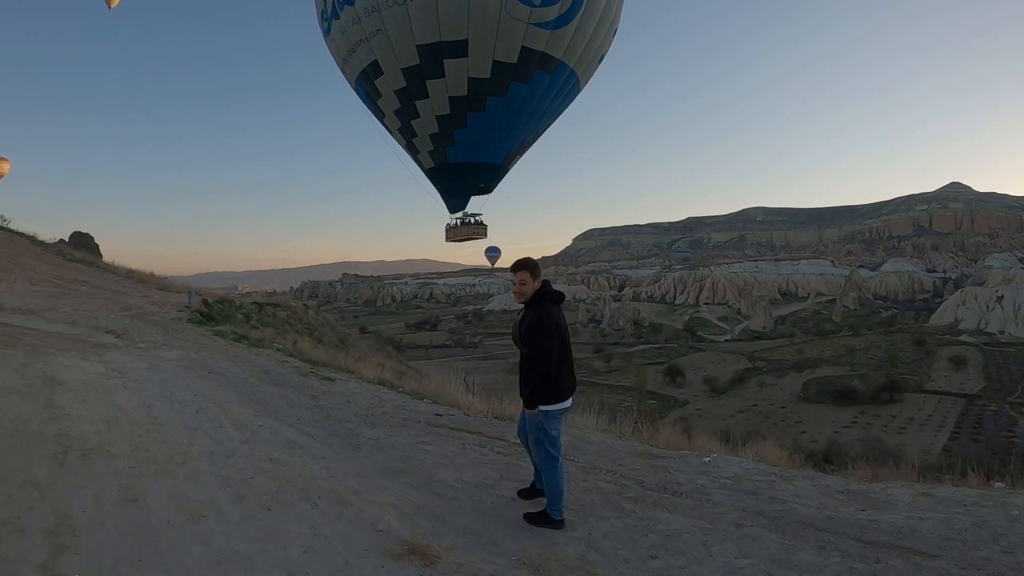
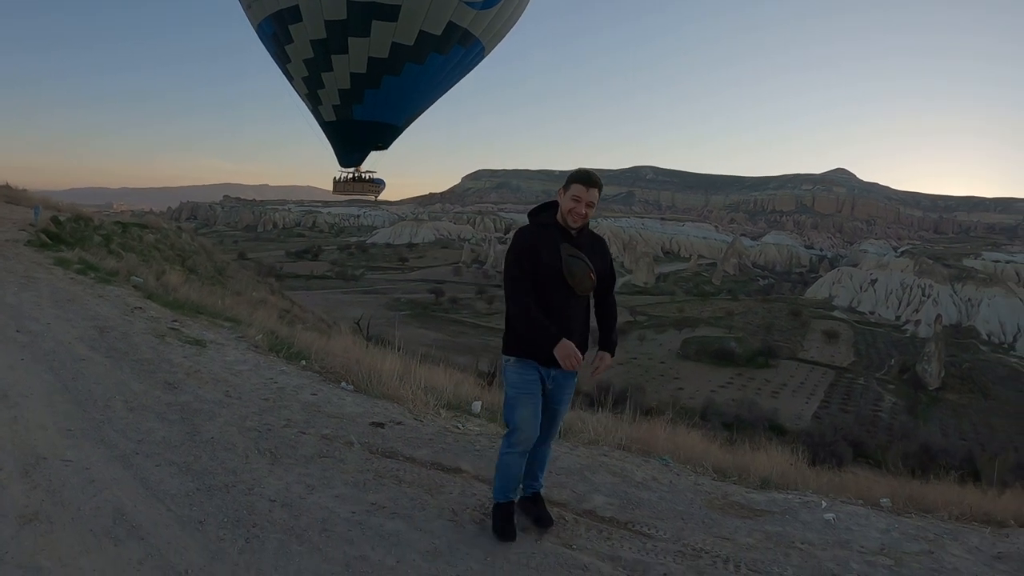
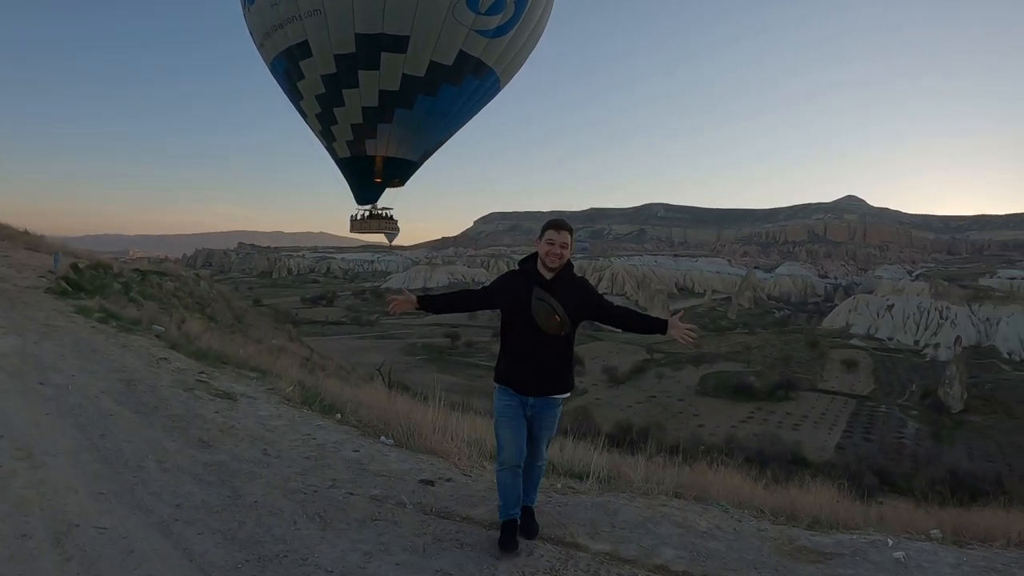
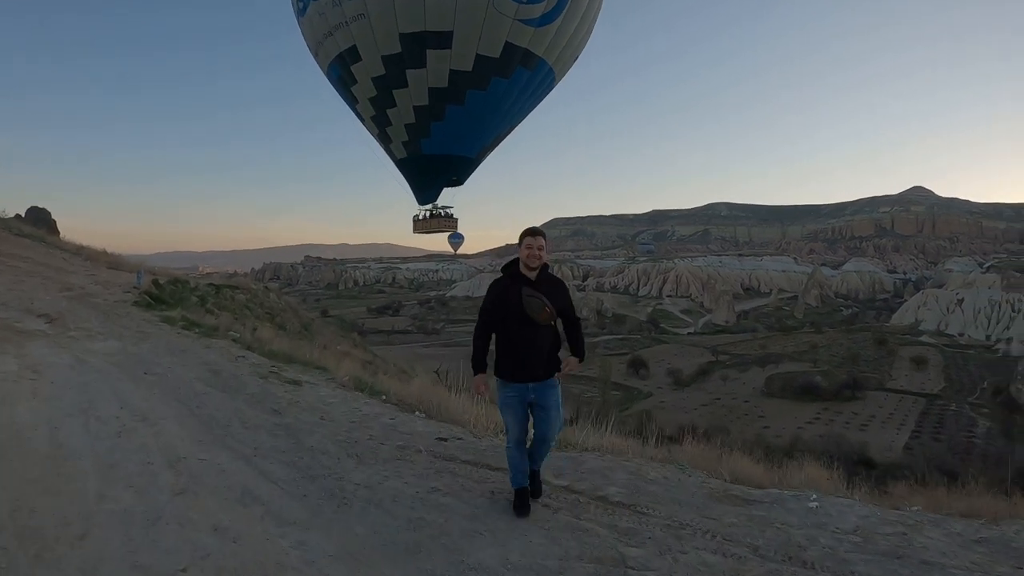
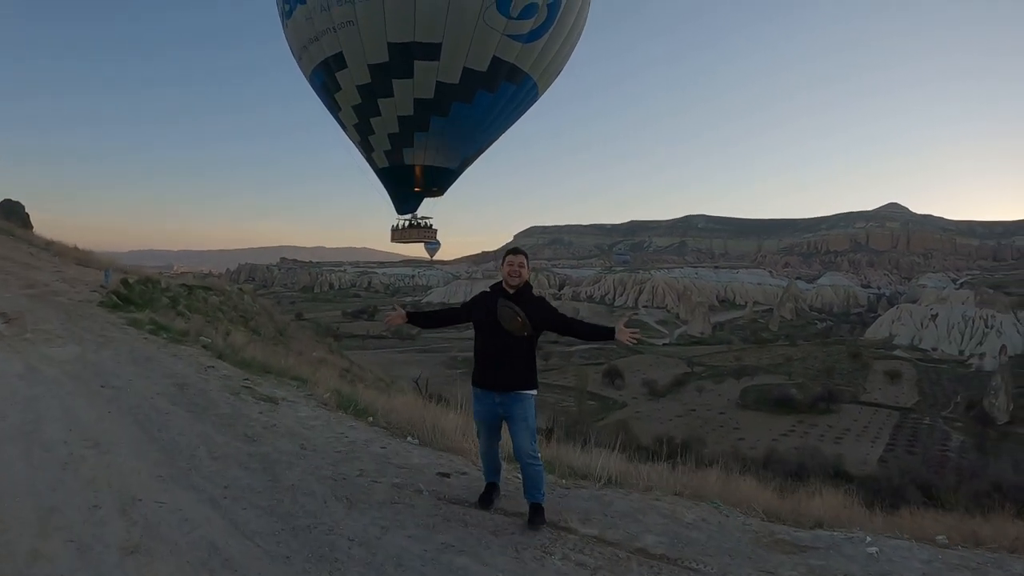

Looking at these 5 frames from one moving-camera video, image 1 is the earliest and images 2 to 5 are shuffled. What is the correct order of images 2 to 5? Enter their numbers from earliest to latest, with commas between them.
4, 5, 3, 2
